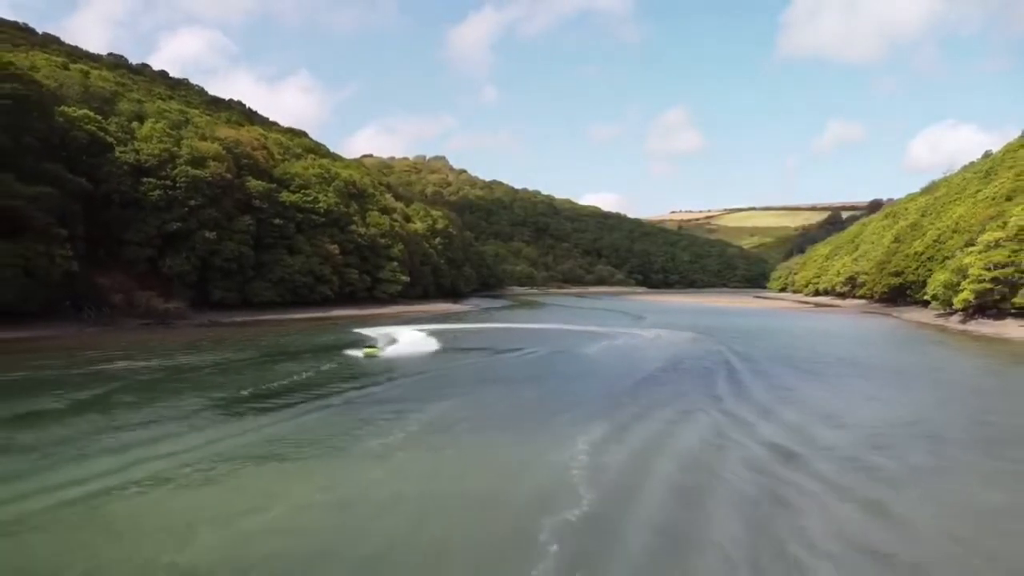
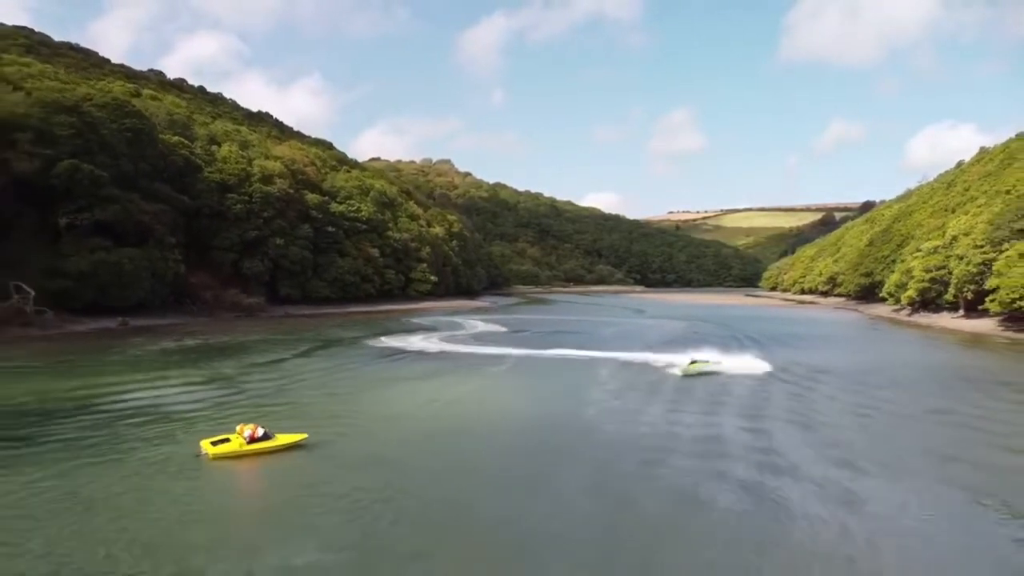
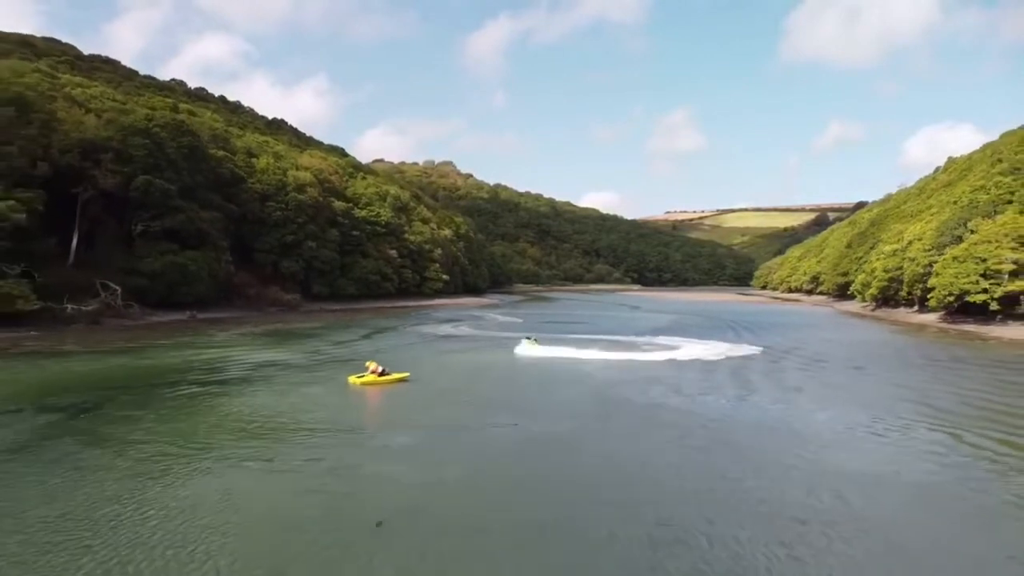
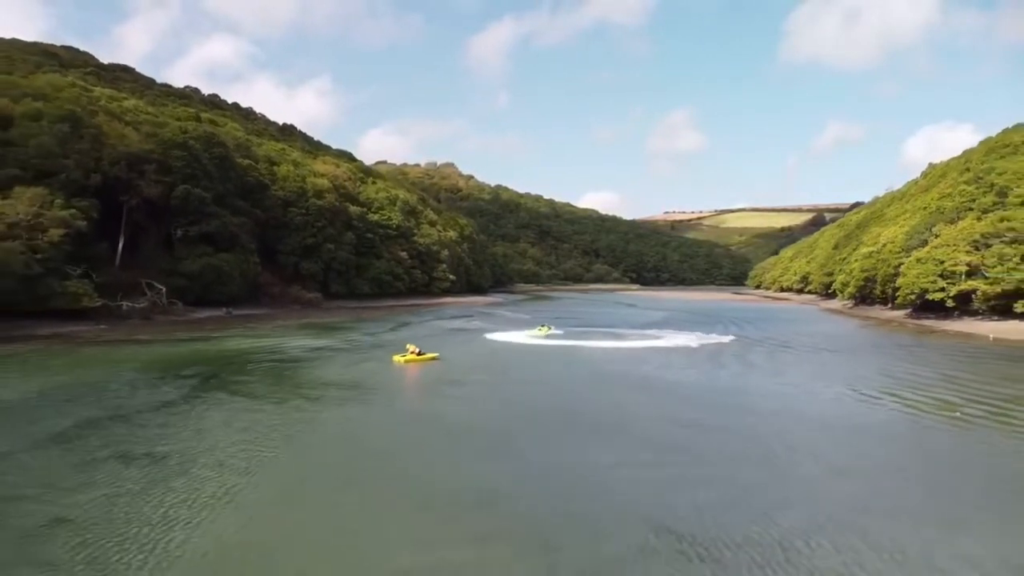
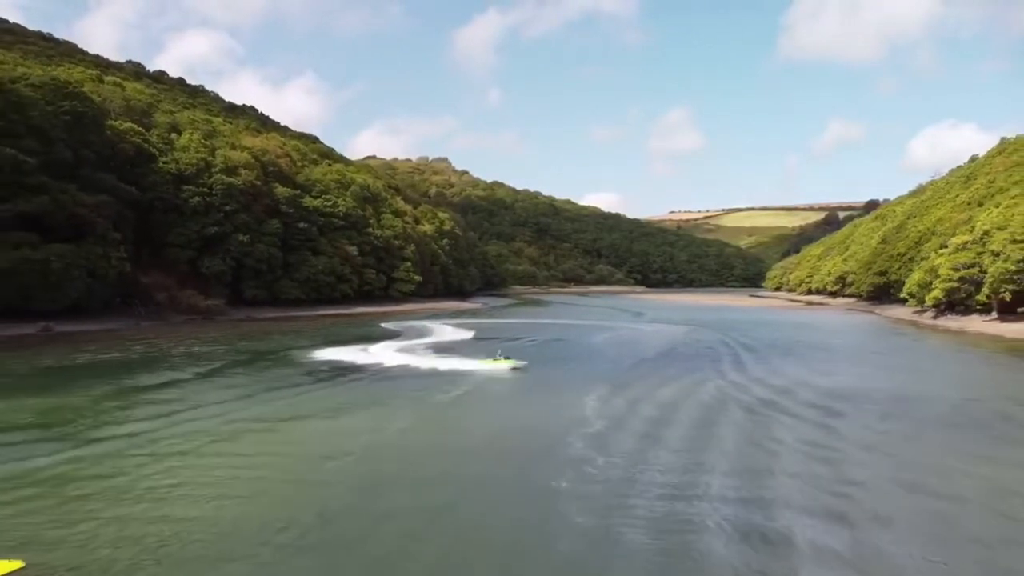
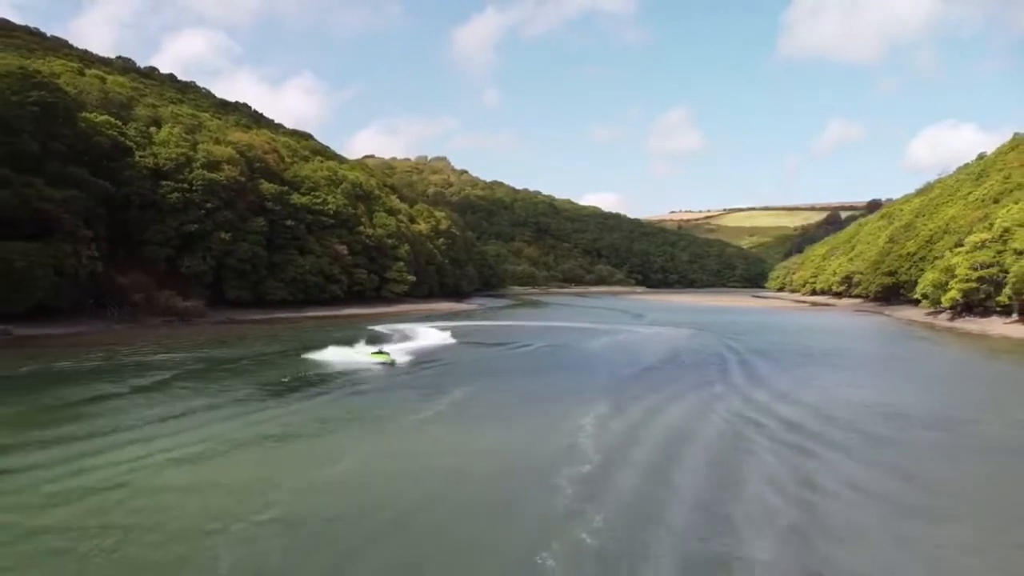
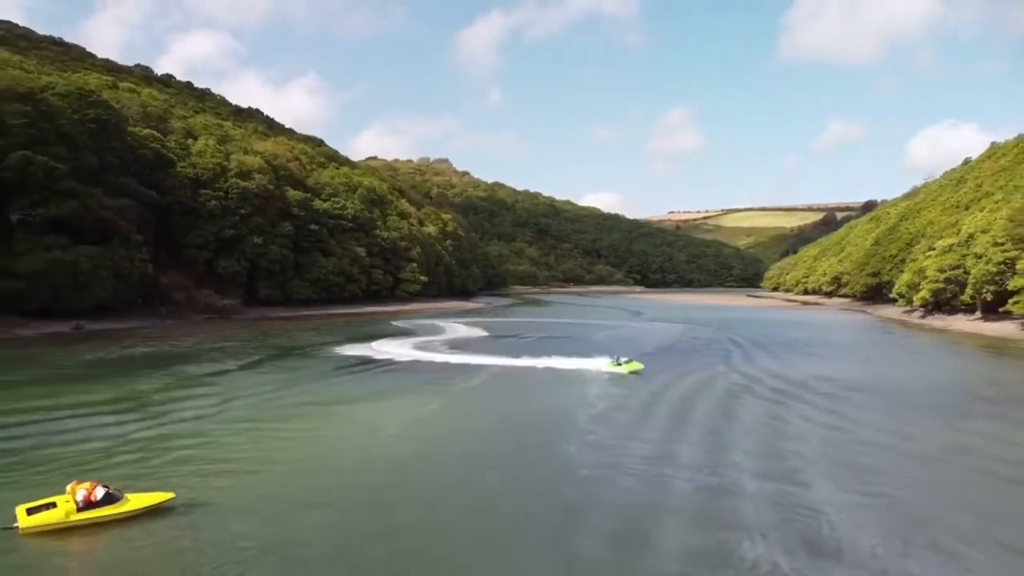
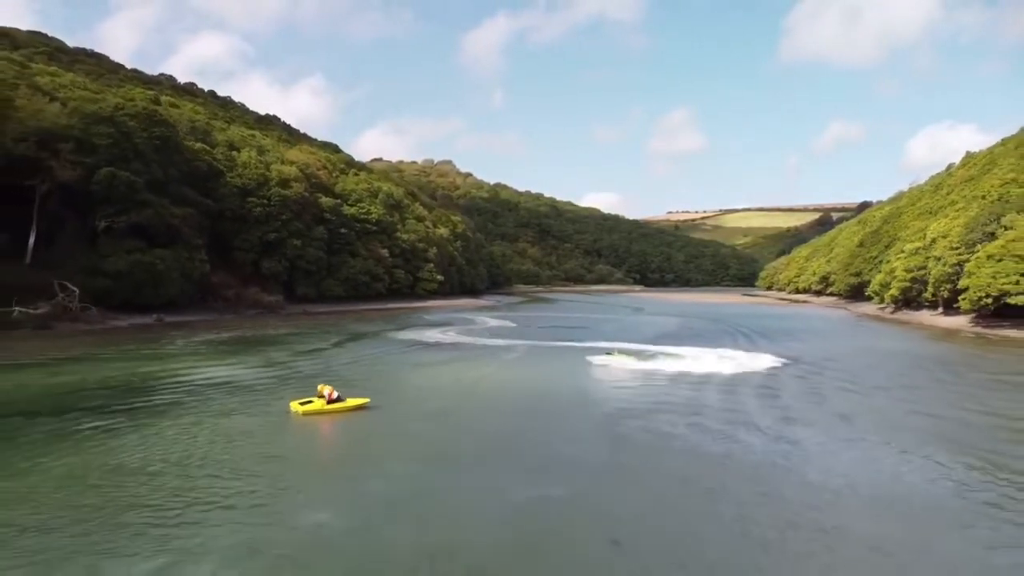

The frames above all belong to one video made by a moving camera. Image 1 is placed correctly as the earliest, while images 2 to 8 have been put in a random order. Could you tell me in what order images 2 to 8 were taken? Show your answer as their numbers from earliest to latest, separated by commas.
6, 5, 7, 2, 8, 3, 4
